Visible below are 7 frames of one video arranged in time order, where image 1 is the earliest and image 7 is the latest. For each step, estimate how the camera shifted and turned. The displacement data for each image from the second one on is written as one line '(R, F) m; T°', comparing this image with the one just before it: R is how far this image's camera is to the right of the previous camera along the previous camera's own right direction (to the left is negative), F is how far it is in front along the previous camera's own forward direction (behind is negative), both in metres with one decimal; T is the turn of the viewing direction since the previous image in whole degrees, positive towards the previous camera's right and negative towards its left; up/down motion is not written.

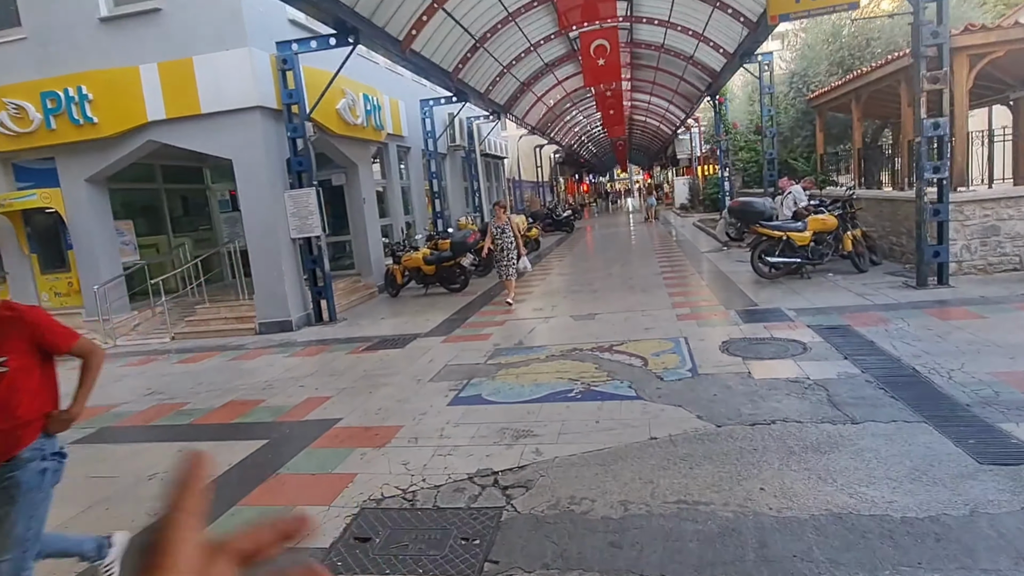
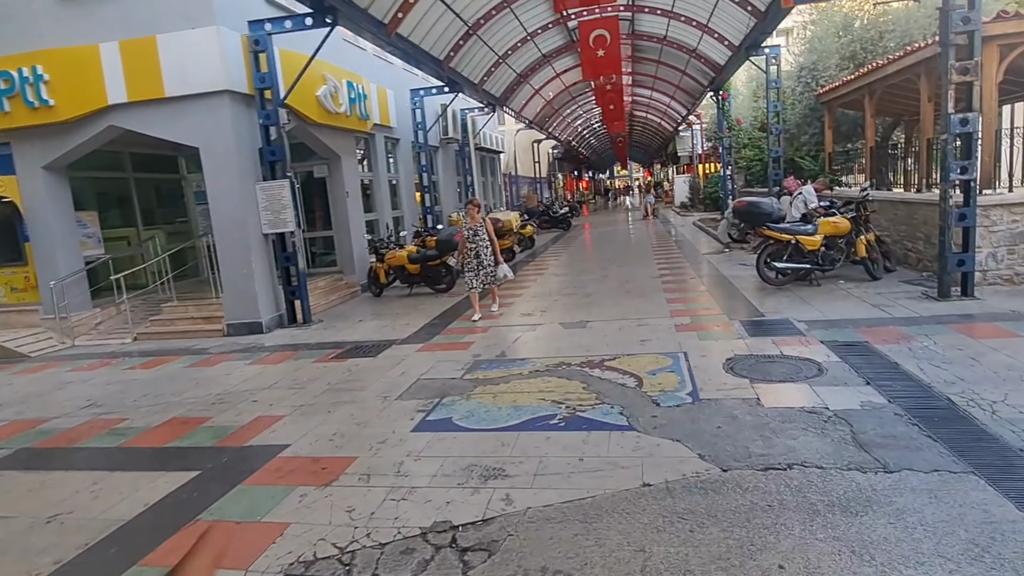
(+0.2, +0.6) m; 0°
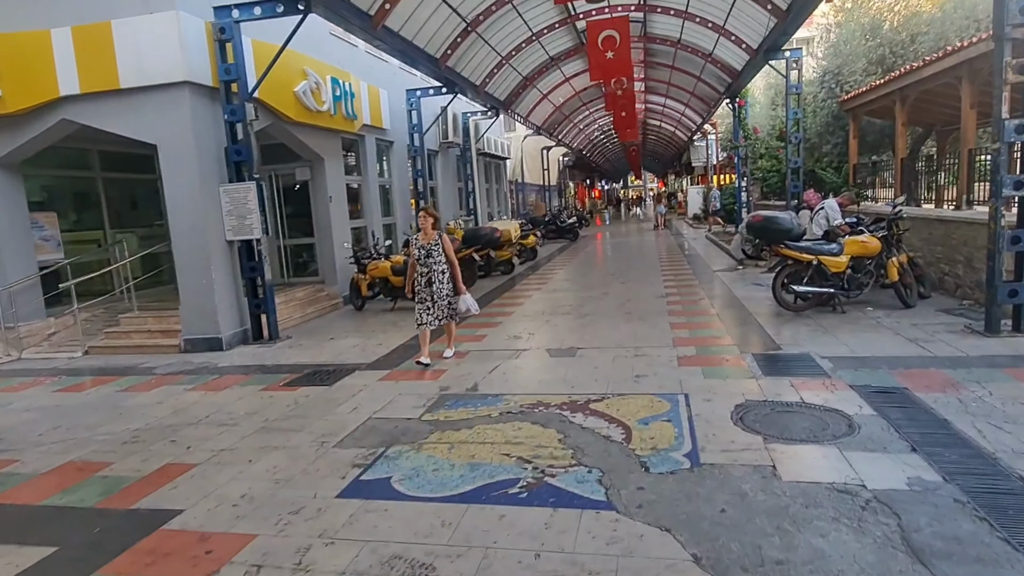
(+0.3, +0.8) m; -1°
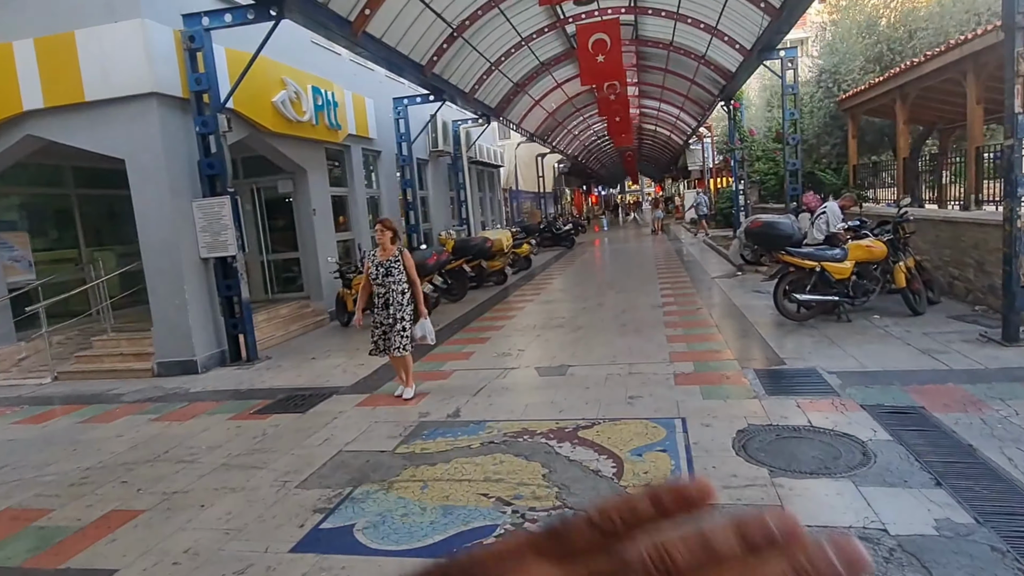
(+0.1, +0.4) m; 0°
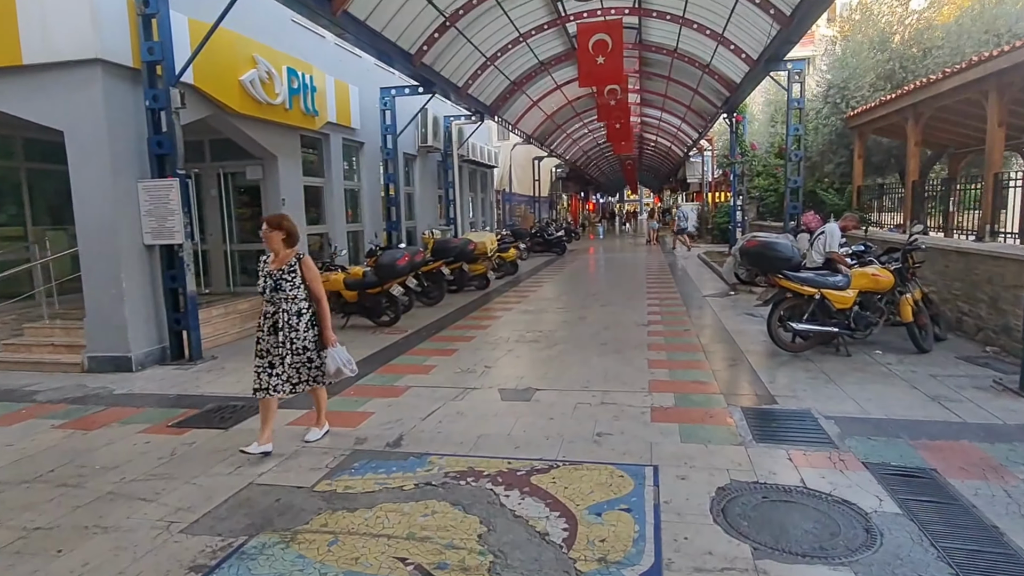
(+0.2, +0.6) m; +1°
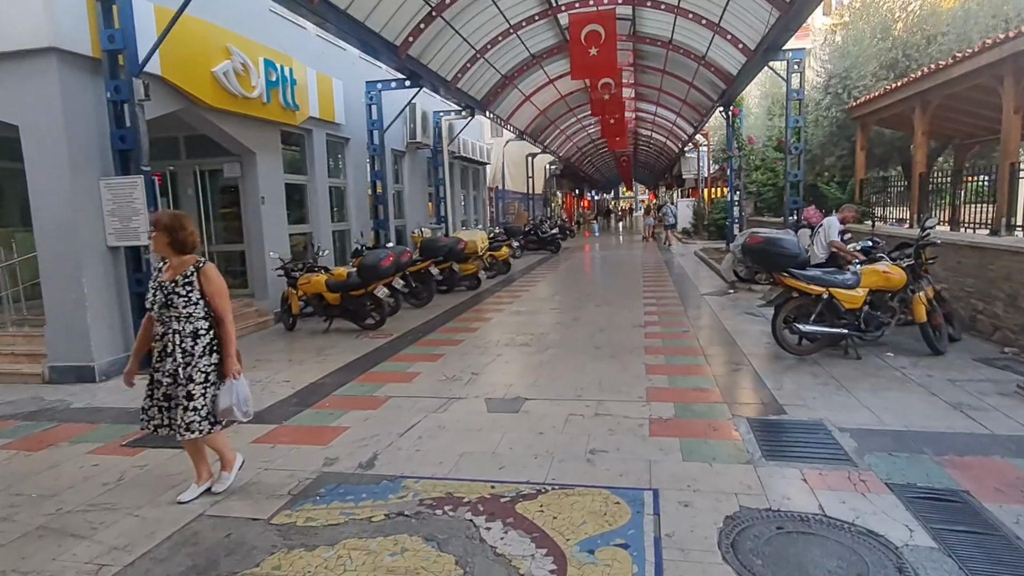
(+0.1, +0.4) m; 0°
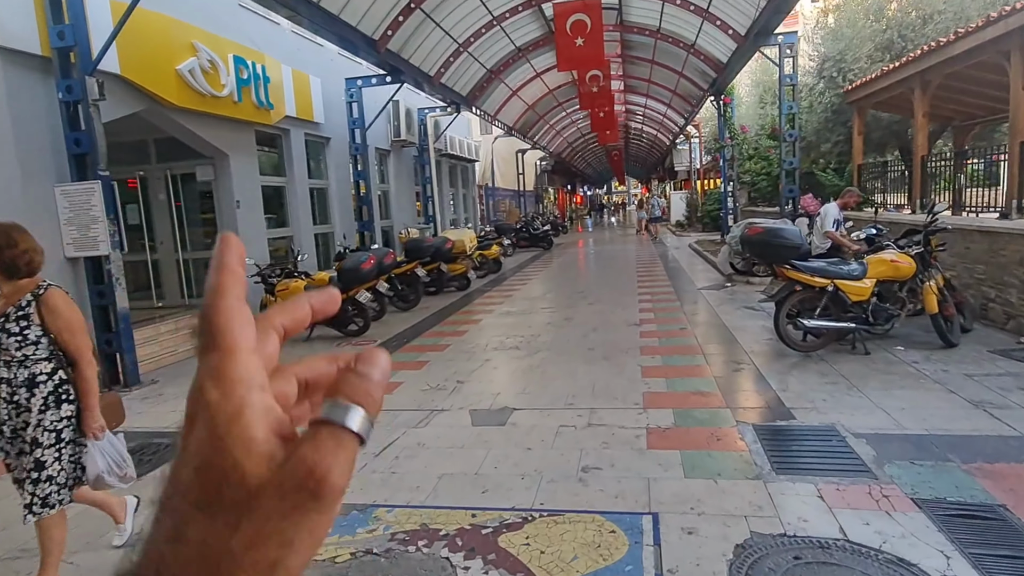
(+0.1, +0.4) m; 0°
